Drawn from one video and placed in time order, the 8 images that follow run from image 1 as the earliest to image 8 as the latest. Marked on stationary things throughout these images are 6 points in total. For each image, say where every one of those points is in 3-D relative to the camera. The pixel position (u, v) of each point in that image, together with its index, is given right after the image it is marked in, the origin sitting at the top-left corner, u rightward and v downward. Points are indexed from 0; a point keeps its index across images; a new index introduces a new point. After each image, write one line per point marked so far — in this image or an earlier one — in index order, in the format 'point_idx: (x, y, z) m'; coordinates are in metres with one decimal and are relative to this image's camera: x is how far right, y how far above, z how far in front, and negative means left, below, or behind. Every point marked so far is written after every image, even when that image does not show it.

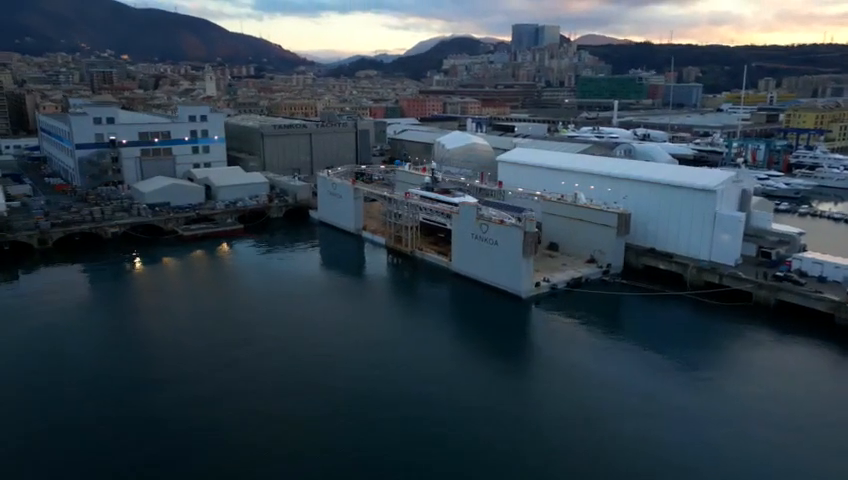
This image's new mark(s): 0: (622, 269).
0: (+6.2, -0.9, +19.2) m
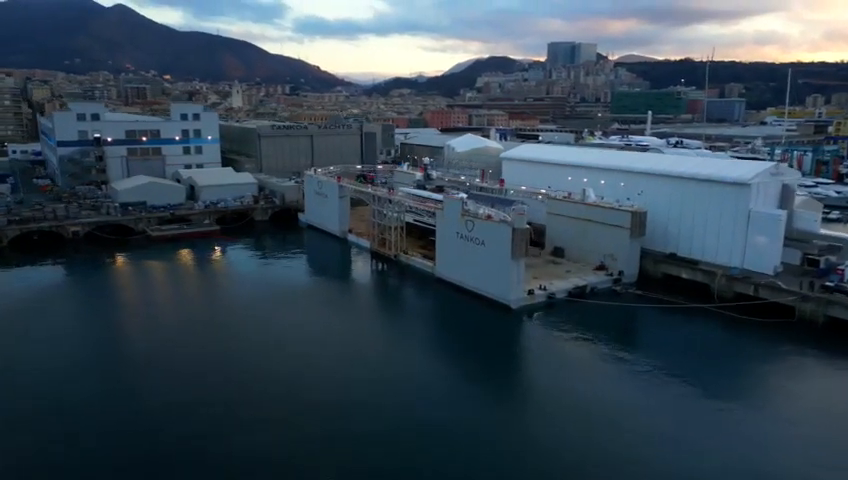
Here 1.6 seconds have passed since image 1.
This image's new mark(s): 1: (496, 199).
0: (+5.7, -1.0, +16.3) m
1: (+2.0, +1.1, +16.5) m
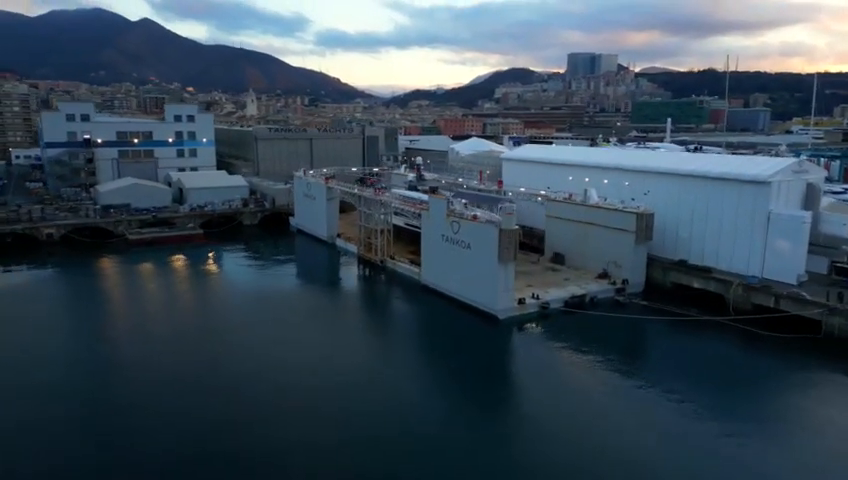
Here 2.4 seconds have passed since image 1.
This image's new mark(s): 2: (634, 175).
0: (+5.3, -1.2, +14.7) m
1: (+1.6, +1.0, +15.1) m
2: (+5.4, +1.7, +15.5) m
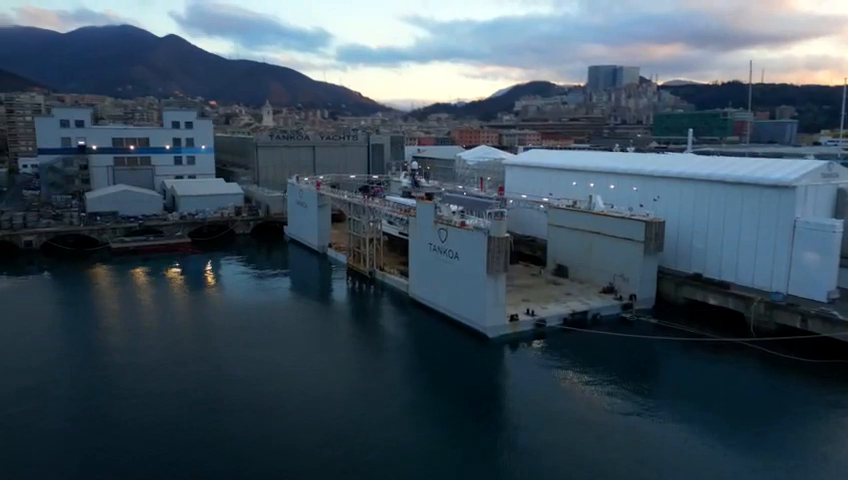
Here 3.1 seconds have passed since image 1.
0: (+5.0, -1.4, +13.3) m
1: (+1.3, +0.8, +13.9) m
2: (+5.1, +1.4, +14.1) m
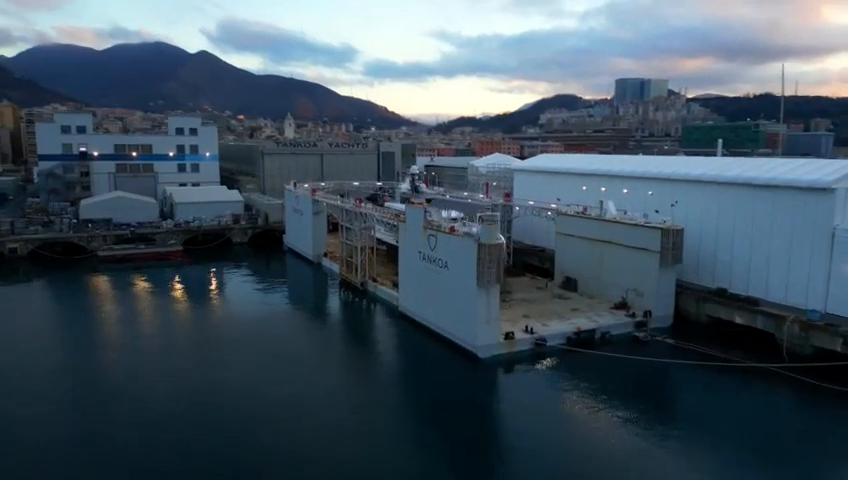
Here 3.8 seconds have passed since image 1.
0: (+4.8, -1.6, +11.9) m
1: (+1.2, +0.6, +12.6) m
2: (+5.0, +1.2, +12.7) m
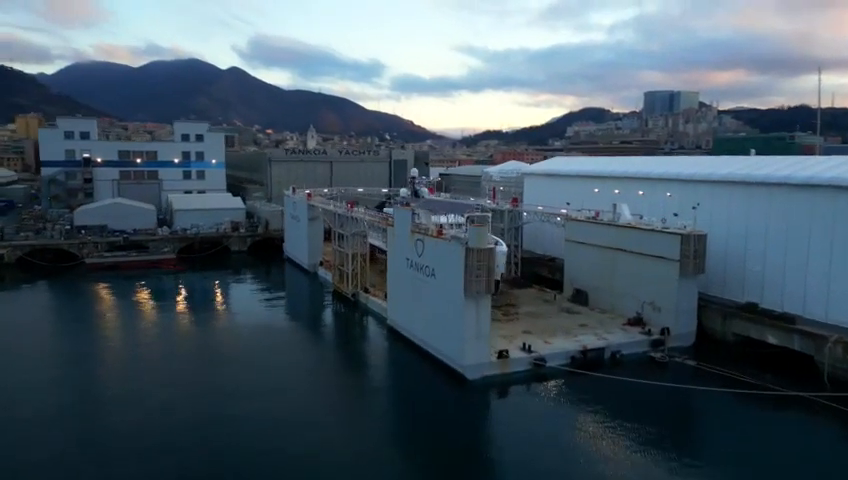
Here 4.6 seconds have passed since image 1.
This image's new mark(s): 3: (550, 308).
0: (+4.6, -1.7, +10.5) m
1: (+1.0, +0.5, +11.4) m
2: (+4.9, +1.0, +11.4) m
3: (+2.5, -1.4, +12.1) m
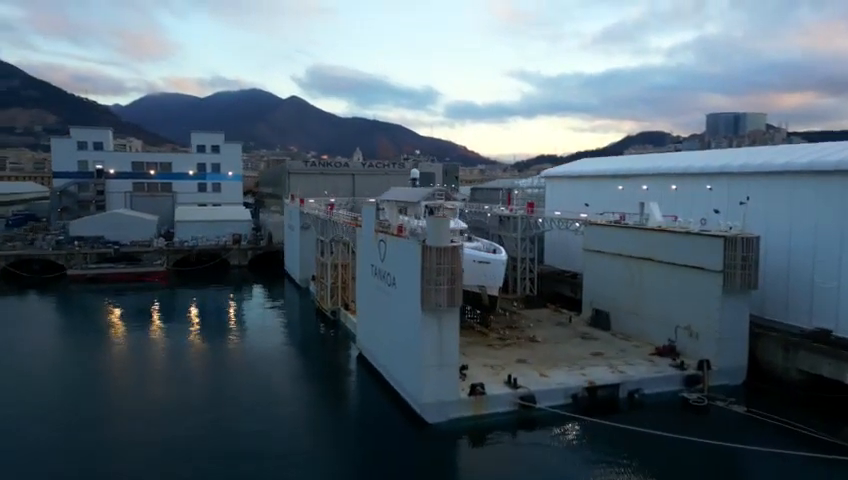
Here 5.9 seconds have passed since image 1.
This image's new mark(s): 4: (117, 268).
0: (+4.2, -1.8, +8.0) m
1: (+0.7, +0.4, +9.3) m
2: (+4.5, +0.9, +9.0) m
3: (+2.2, -1.5, +9.8) m
4: (-8.4, -0.8, +16.7) m
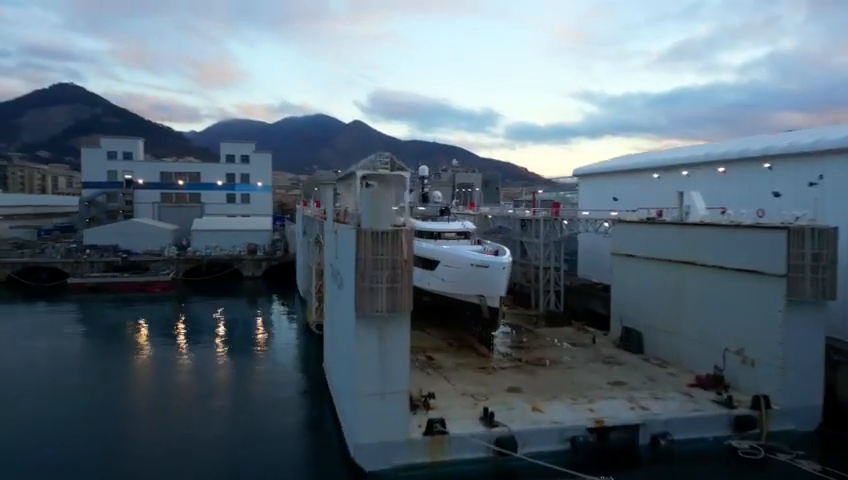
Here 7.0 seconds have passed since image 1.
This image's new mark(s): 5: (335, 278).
0: (+3.8, -1.8, +5.9) m
1: (+0.5, +0.4, +7.6) m
2: (+4.3, +0.9, +6.9) m
3: (+2.0, -1.5, +7.9) m
4: (-7.8, -1.0, +15.9) m
5: (-0.9, -0.4, +6.4) m
